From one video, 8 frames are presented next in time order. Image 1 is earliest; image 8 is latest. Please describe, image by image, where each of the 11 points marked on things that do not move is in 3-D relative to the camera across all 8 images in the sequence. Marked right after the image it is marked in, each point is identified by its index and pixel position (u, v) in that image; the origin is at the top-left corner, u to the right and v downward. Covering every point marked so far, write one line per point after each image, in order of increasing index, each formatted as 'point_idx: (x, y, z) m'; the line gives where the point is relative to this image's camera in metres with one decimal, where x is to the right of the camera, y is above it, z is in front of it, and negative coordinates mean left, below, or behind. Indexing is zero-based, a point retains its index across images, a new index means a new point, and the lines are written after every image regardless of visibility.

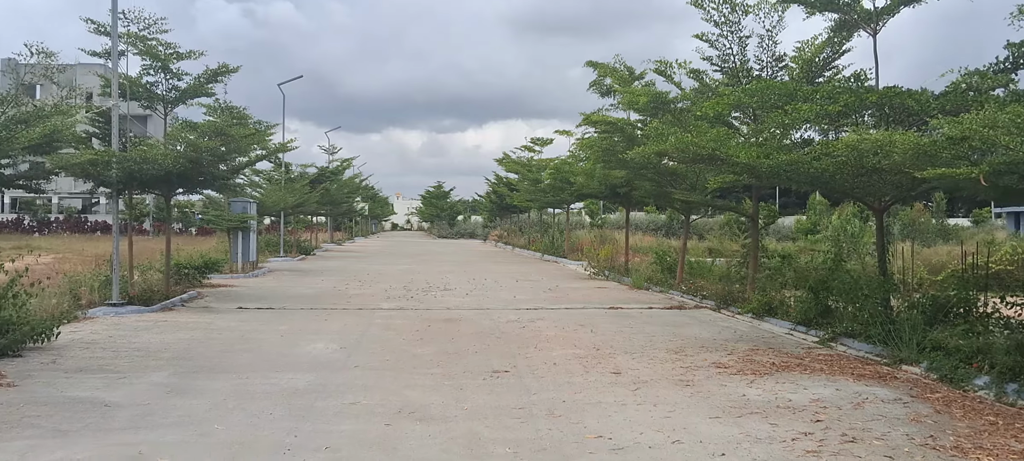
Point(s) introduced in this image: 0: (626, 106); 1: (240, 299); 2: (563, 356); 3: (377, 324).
0: (+2.3, +2.5, +14.4) m
1: (-5.6, -1.4, +14.8) m
2: (+0.6, -1.6, +9.1) m
3: (-2.1, -1.5, +11.5) m
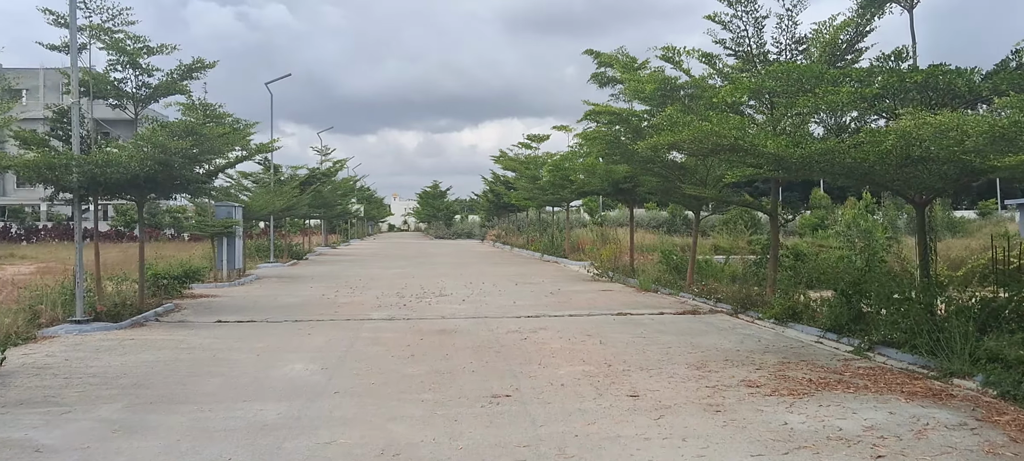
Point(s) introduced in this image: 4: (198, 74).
0: (+2.2, +2.5, +13.4) m
1: (-5.6, -1.5, +13.8) m
2: (+0.6, -1.6, +8.0) m
3: (-2.1, -1.5, +10.5) m
4: (-5.7, +2.8, +13.3) m
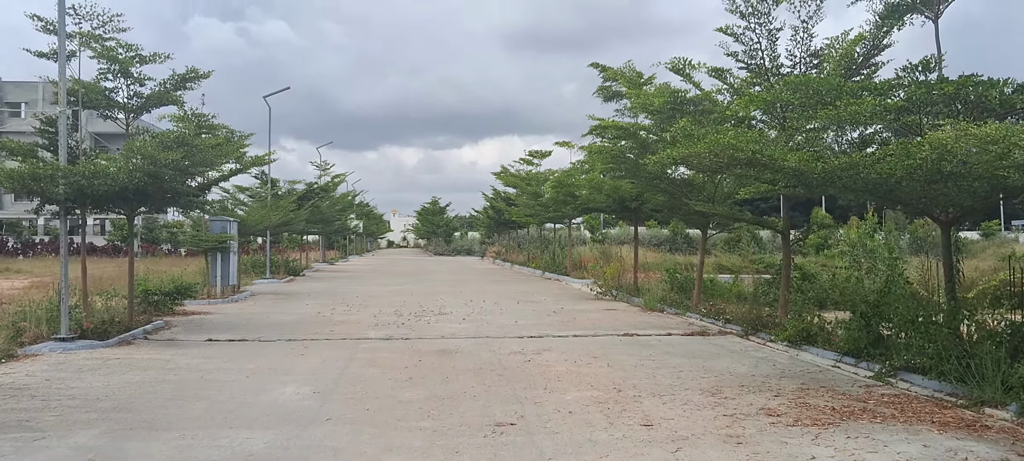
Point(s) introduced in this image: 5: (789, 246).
0: (+2.3, +2.2, +13.0) m
1: (-5.5, -1.8, +13.3) m
2: (+0.7, -1.8, +7.6) m
3: (-2.1, -1.8, +10.0) m
4: (-5.7, +2.6, +12.9) m
5: (+4.7, -0.3, +12.4) m
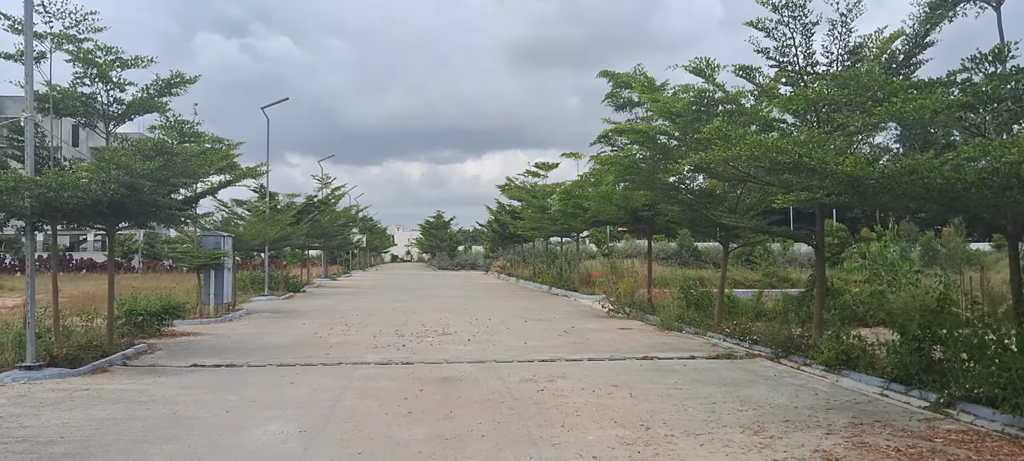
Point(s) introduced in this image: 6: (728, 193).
0: (+2.4, +1.9, +12.1) m
1: (-5.4, -2.1, +12.3) m
2: (+0.8, -1.9, +6.6) m
3: (-1.9, -2.0, +9.1) m
4: (-5.5, +2.3, +12.0) m
5: (+4.8, -0.5, +11.4) m
6: (+4.2, +0.7, +14.4) m
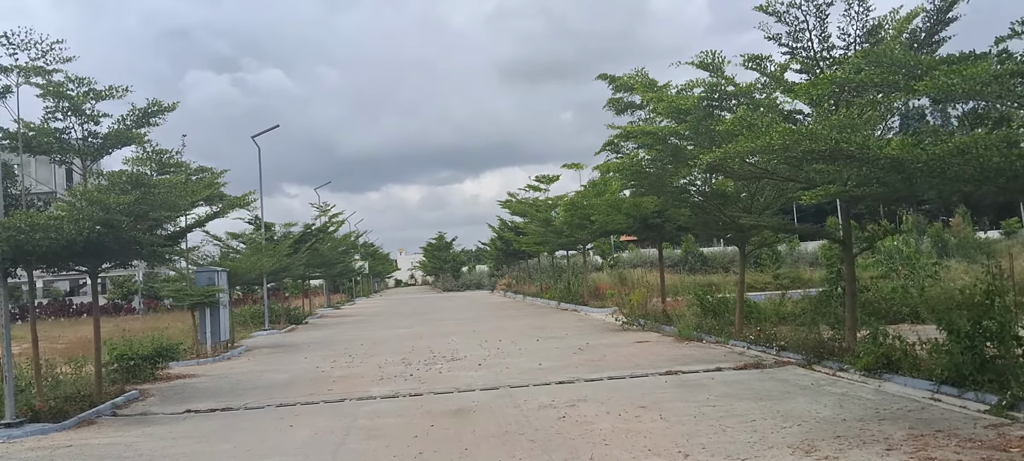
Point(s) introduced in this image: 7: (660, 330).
0: (+2.4, +1.8, +11.5) m
1: (-5.1, -2.7, +11.6) m
2: (+1.0, -2.0, +5.8) m
3: (-1.7, -2.2, +8.3) m
4: (-5.6, +1.7, +11.4) m
5: (+5.0, -0.4, +10.7) m
6: (+4.3, +0.7, +13.7) m
7: (+3.5, -2.3, +17.2) m
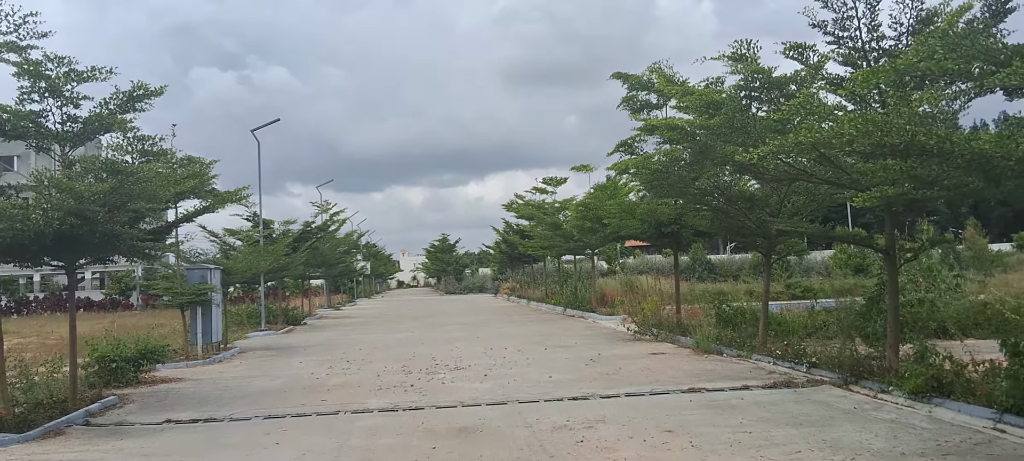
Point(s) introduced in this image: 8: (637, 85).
0: (+2.6, +1.8, +10.6) m
1: (-5.0, -2.6, +10.7) m
2: (+1.1, -2.0, +5.0) m
3: (-1.6, -2.2, +7.5) m
4: (-5.4, +1.8, +10.6) m
5: (+5.1, -0.5, +9.8) m
6: (+4.5, +0.6, +12.8) m
7: (+3.6, -2.4, +16.3) m
8: (+2.7, +3.2, +16.1) m
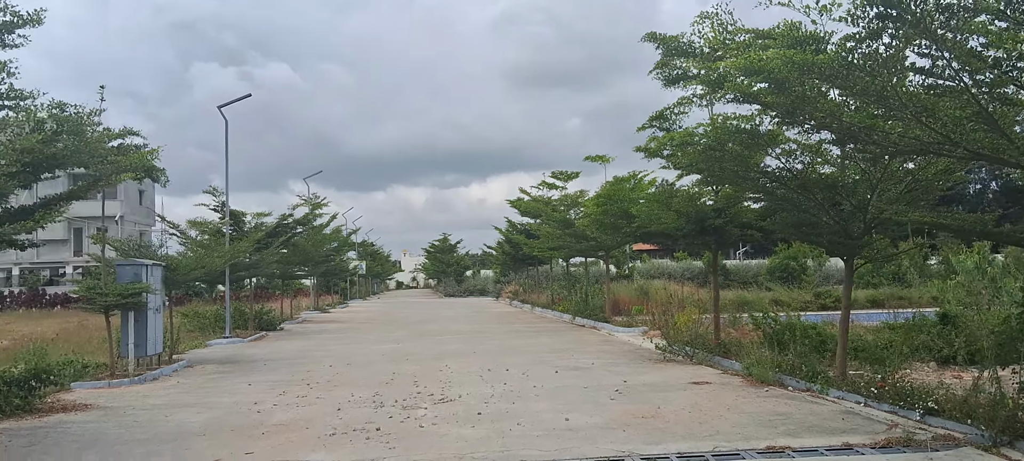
0: (+2.7, +1.8, +7.6) m
1: (-5.0, -2.4, +7.8) m
2: (+1.1, -1.8, +1.9) m
3: (-1.6, -2.1, +4.5) m
4: (-5.3, +2.0, +7.6) m
5: (+5.2, -0.5, +6.7) m
6: (+4.6, +0.6, +9.8) m
7: (+3.7, -2.4, +13.2) m
8: (+2.9, +3.2, +13.1) m
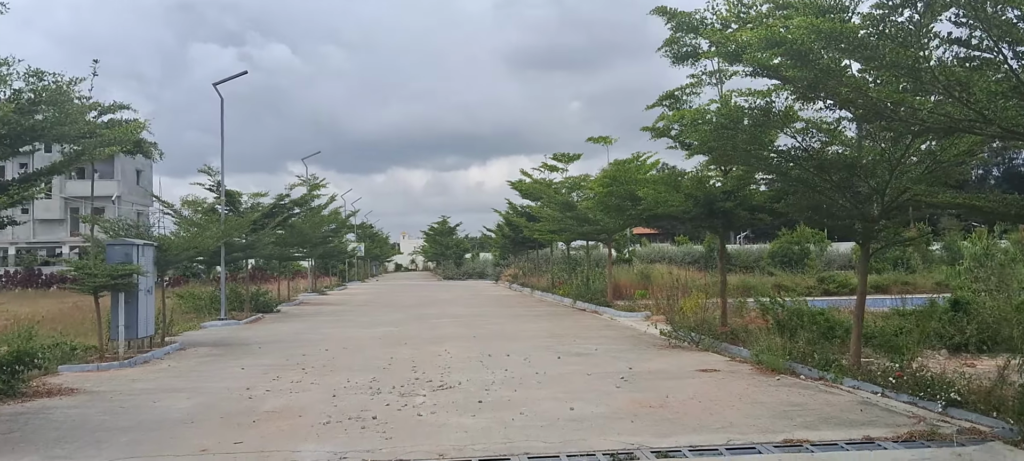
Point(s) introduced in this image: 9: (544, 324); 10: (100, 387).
0: (+2.8, +2.0, +7.1) m
1: (-4.9, -2.1, +7.4) m
2: (+1.2, -1.8, +1.6) m
3: (-1.6, -1.9, +4.1) m
4: (-5.2, +2.3, +7.1) m
5: (+5.2, -0.3, +6.3) m
6: (+4.6, +0.9, +9.4) m
7: (+3.7, -2.1, +12.9) m
8: (+2.9, +3.5, +12.6) m
9: (+0.8, -2.4, +18.3) m
10: (-5.8, -2.2, +10.4) m
